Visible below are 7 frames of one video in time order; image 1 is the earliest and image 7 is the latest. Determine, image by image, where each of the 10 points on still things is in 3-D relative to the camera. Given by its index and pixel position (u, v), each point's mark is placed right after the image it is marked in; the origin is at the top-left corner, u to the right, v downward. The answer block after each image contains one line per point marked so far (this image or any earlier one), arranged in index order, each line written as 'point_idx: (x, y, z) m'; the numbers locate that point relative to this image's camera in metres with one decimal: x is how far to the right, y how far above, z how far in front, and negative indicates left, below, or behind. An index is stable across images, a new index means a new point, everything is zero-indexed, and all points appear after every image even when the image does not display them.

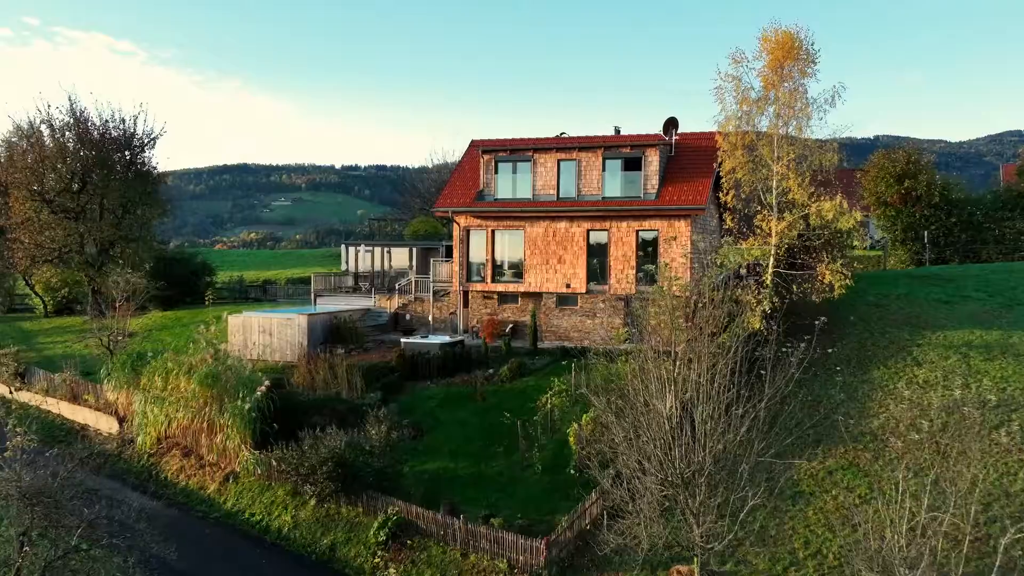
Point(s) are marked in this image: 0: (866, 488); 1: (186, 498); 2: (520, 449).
0: (+6.2, -3.5, +16.8) m
1: (-6.8, -4.3, +19.8) m
2: (+0.2, -3.3, +19.4) m
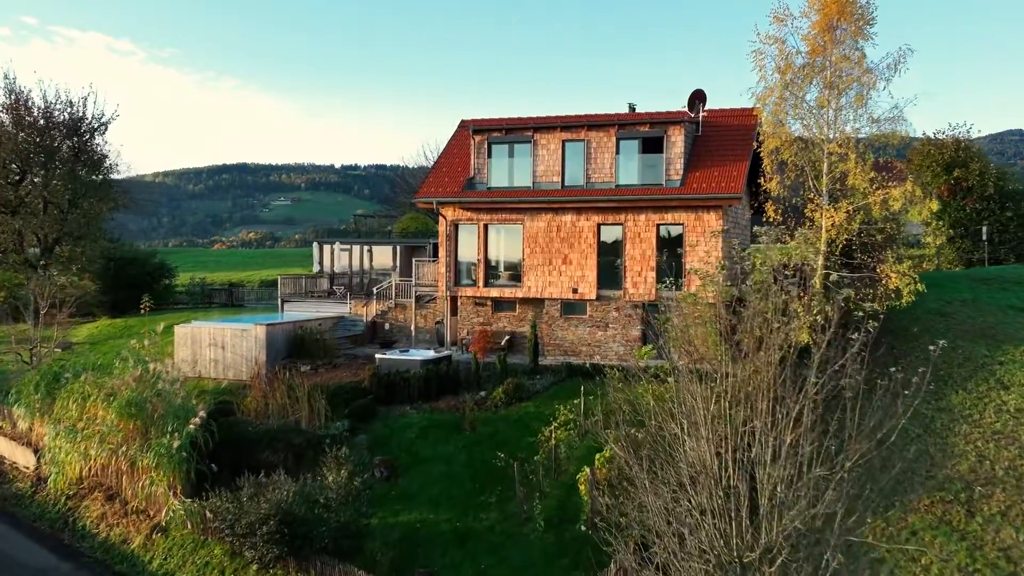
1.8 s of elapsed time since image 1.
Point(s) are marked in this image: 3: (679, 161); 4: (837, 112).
0: (+6.2, -3.6, +12.9) m
1: (-6.8, -4.5, +15.9) m
2: (+0.1, -3.4, +15.5) m
3: (+3.5, +2.6, +19.7) m
4: (+6.4, +3.5, +18.6) m
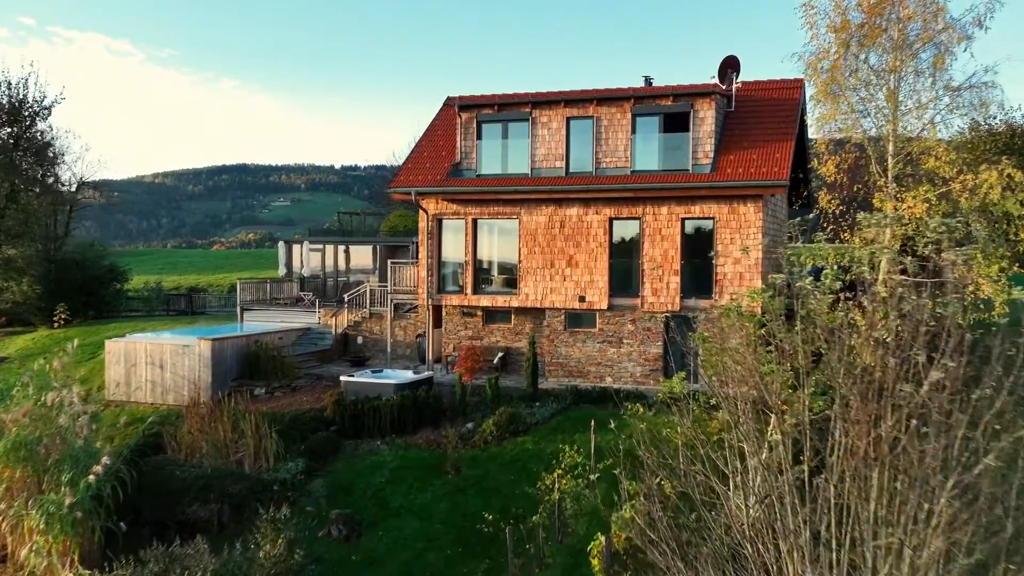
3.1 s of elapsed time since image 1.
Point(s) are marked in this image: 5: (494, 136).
0: (+6.0, -3.8, +9.3) m
1: (-6.9, -4.6, +12.4) m
2: (0.0, -3.5, +11.9) m
3: (+3.4, +2.5, +16.2) m
4: (+6.3, +3.3, +15.1) m
5: (-0.3, +2.8, +17.8) m
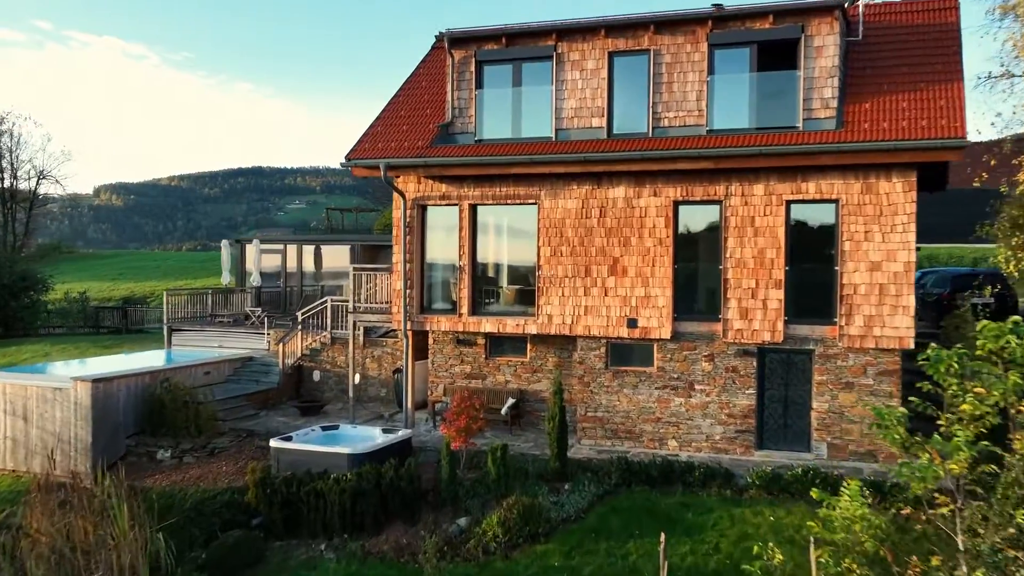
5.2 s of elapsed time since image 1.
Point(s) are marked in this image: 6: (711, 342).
0: (+6.1, -4.0, +3.6) m
1: (-6.8, -4.8, +6.9) m
2: (+0.1, -3.8, +6.3) m
3: (+3.5, +2.3, +10.6) m
4: (+6.4, +3.1, +9.4) m
5: (-0.1, +2.6, +12.2) m
6: (+2.3, -0.6, +11.1) m
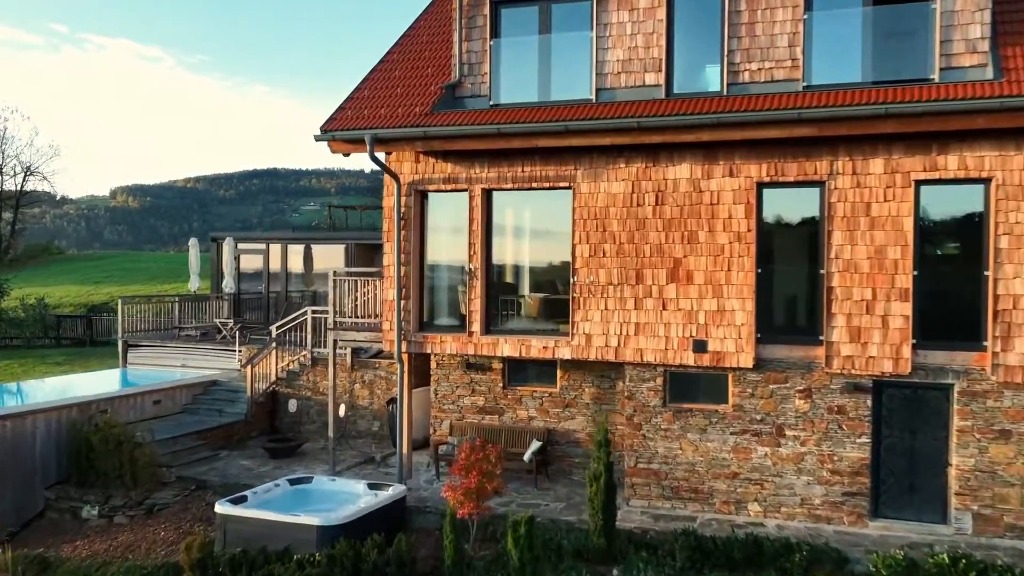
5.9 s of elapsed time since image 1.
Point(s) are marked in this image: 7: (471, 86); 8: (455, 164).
0: (+6.2, -4.0, +0.7) m
1: (-6.7, -4.9, +4.1) m
2: (+0.2, -3.8, +3.5) m
3: (+3.8, +2.2, +7.7) m
4: (+6.6, +3.0, +6.5) m
5: (+0.1, +2.5, +9.4) m
6: (+2.6, -0.7, +8.2) m
7: (-0.4, +2.0, +9.5) m
8: (-0.6, +1.2, +9.4) m
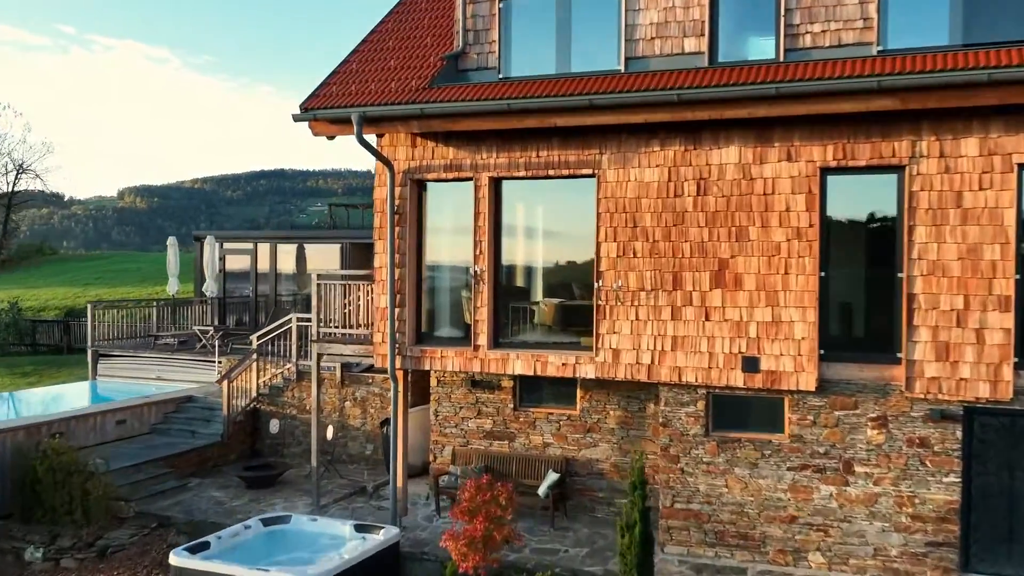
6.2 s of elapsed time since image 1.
0: (+6.3, -4.1, -0.8) m
1: (-6.6, -5.0, +2.8) m
2: (+0.3, -3.9, +2.1) m
3: (+3.9, +2.1, +6.3) m
4: (+6.7, +3.0, +5.0) m
5: (+0.2, +2.5, +8.0) m
6: (+2.7, -0.8, +6.8) m
7: (-0.3, +2.0, +8.1) m
8: (-0.4, +1.2, +8.0) m
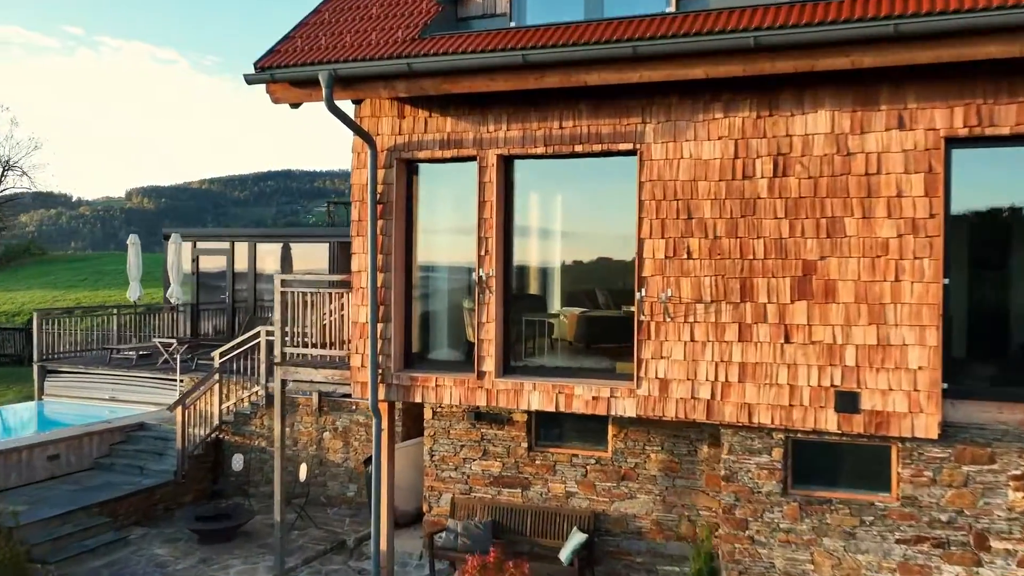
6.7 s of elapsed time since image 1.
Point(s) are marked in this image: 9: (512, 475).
0: (+6.3, -4.1, -2.6) m
1: (-6.5, -5.0, +1.0) m
2: (+0.4, -4.0, +0.3) m
3: (+3.9, +2.1, +4.5) m
4: (+6.8, +2.9, +3.2) m
5: (+0.3, +2.4, +6.2) m
6: (+2.8, -0.8, +5.0) m
7: (-0.2, +1.9, +6.4) m
8: (-0.3, +1.1, +6.3) m
9: (0.0, -1.3, +6.8) m
